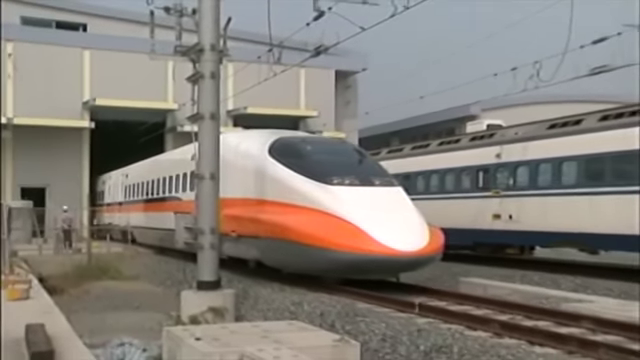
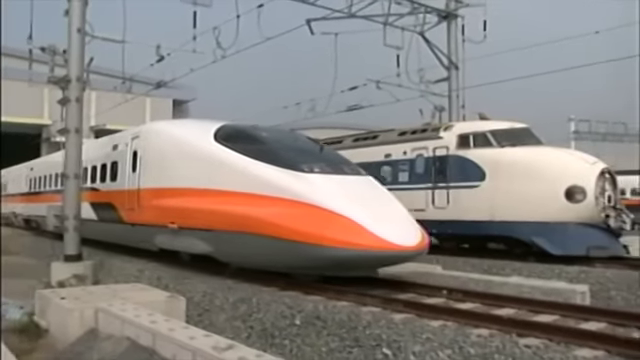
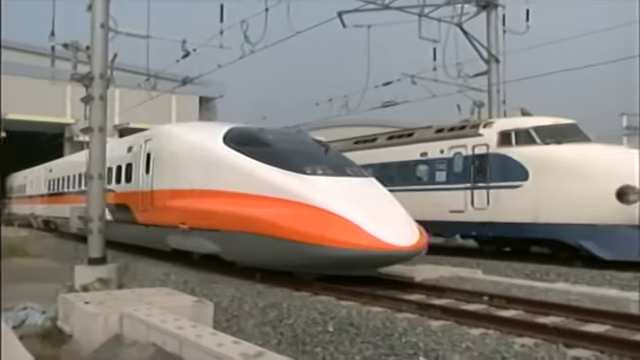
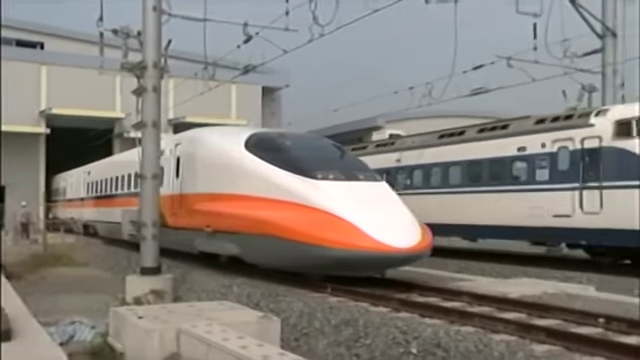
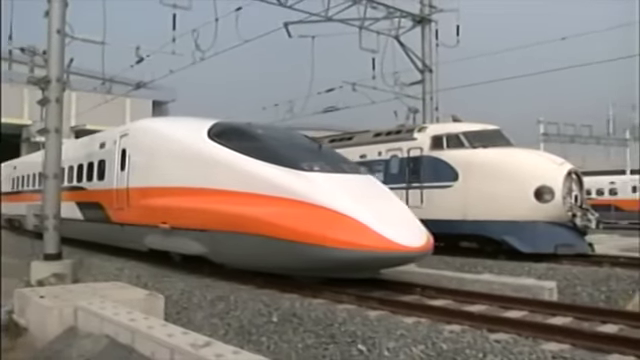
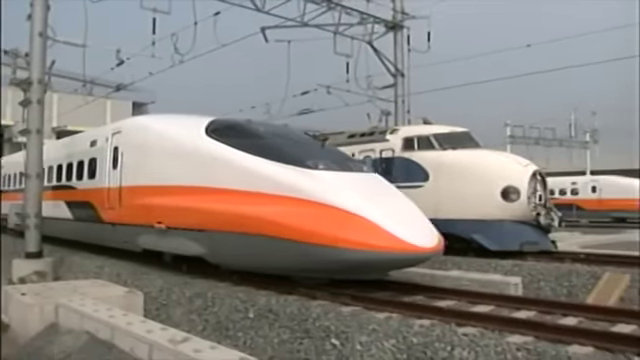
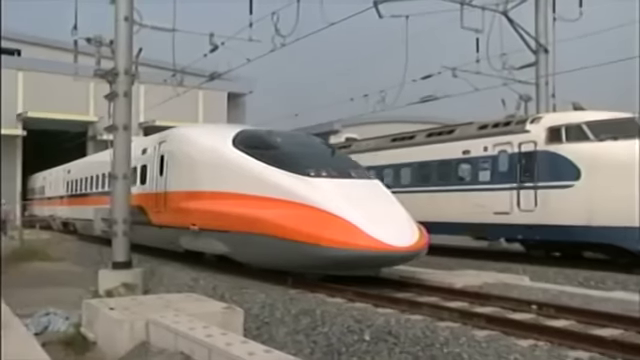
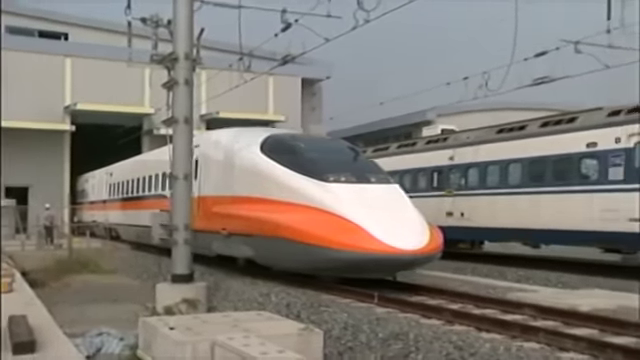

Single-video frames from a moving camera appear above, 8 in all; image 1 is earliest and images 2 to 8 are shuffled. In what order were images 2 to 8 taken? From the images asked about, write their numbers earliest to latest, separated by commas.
8, 4, 7, 3, 2, 5, 6
